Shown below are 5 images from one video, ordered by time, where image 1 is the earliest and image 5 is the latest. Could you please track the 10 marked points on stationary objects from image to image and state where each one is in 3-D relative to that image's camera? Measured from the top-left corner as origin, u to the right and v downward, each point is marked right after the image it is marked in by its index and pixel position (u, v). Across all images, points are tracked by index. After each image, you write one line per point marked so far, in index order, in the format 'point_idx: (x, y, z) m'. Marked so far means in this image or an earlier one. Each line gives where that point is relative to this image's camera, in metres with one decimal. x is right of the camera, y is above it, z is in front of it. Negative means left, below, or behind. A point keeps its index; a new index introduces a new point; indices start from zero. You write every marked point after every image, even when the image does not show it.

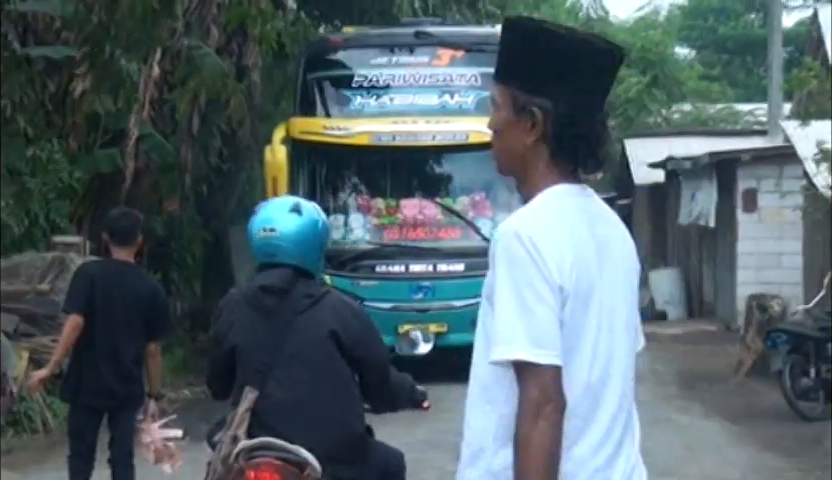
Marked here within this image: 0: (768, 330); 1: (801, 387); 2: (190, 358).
0: (+2.6, -0.7, +11.0) m
1: (+2.8, -1.0, +10.6) m
2: (-2.2, -1.1, +14.2) m
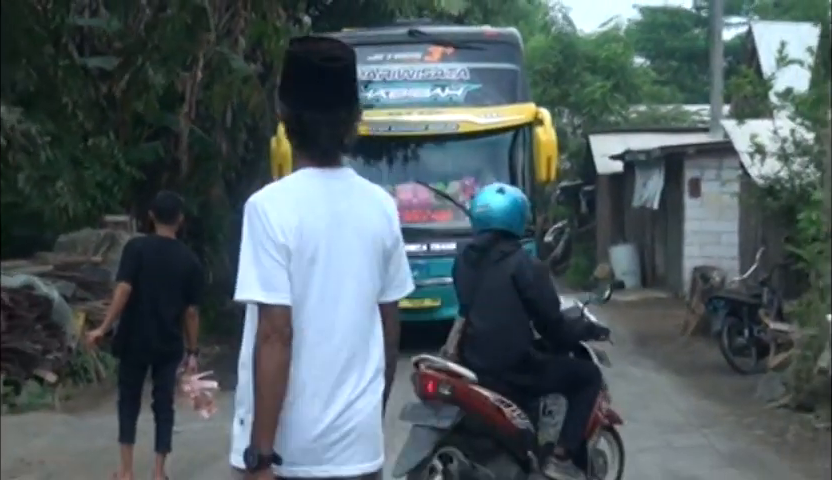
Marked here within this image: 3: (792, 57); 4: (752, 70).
0: (+2.6, -0.5, +12.7) m
1: (+2.7, -0.9, +12.4) m
2: (-2.2, -0.9, +16.1) m
3: (+3.0, +1.4, +11.5) m
4: (+2.7, +1.3, +11.6) m
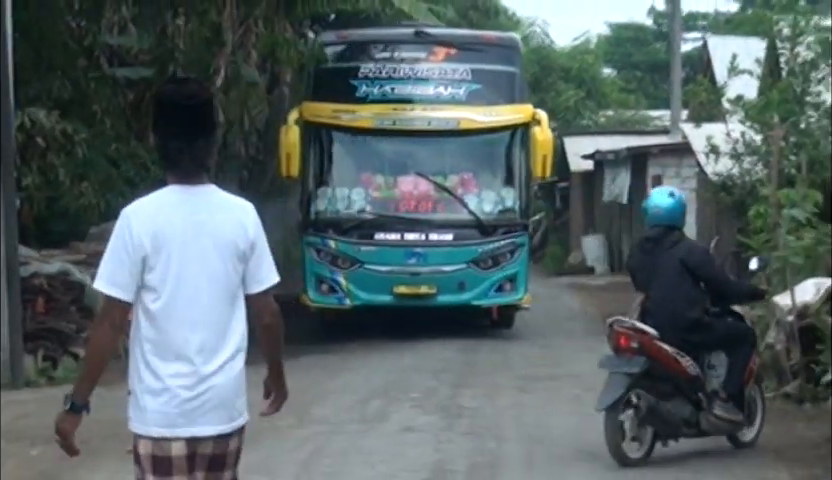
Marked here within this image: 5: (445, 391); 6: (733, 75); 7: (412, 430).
0: (+2.5, -0.4, +14.2) m
1: (+2.7, -0.8, +13.8) m
2: (-2.2, -0.8, +17.6) m
3: (+2.9, +1.5, +12.9) m
4: (+2.6, +1.4, +13.0) m
5: (+0.3, -1.4, +13.5) m
6: (+2.8, +1.4, +12.8) m
7: (-0.1, -1.5, +12.0) m
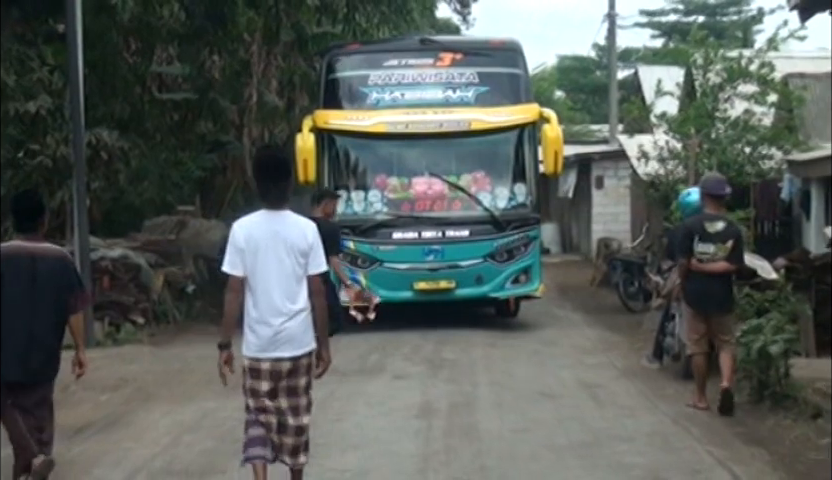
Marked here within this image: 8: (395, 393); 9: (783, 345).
0: (+2.4, -0.2, +17.6) m
1: (+2.6, -0.6, +17.3) m
2: (-2.4, -0.4, +20.9) m
3: (+2.8, +1.7, +16.3) m
4: (+2.5, +1.6, +16.3) m
5: (+0.2, -1.2, +16.9) m
6: (+2.7, +1.6, +16.1) m
7: (-0.1, -1.5, +15.5) m
8: (-0.2, -1.5, +14.6) m
9: (+3.1, -0.8, +11.9) m
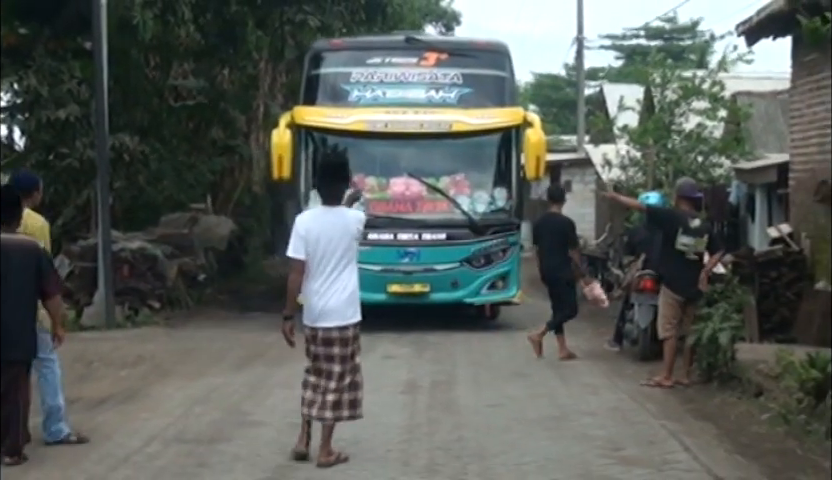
0: (+2.3, -0.1, +19.7) m
1: (+2.4, -0.5, +19.4) m
2: (-2.6, -0.2, +22.9) m
3: (+2.6, +1.7, +18.3) m
4: (+2.3, +1.6, +18.3) m
5: (0.0, -1.2, +19.0) m
6: (+2.5, +1.6, +18.1) m
7: (-0.3, -1.4, +17.5) m
8: (-0.3, -1.5, +16.7) m
9: (+2.9, -0.9, +14.0) m
